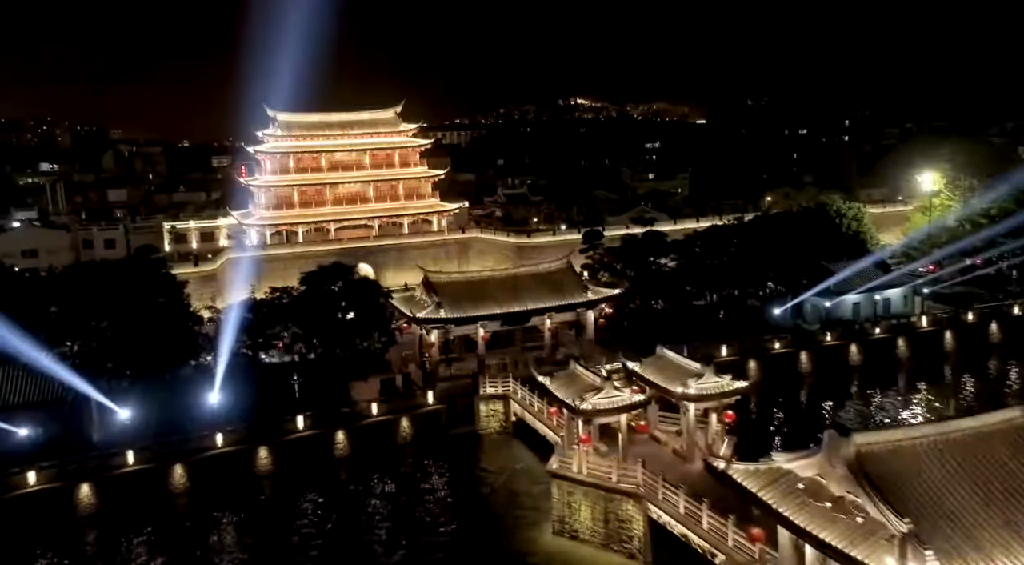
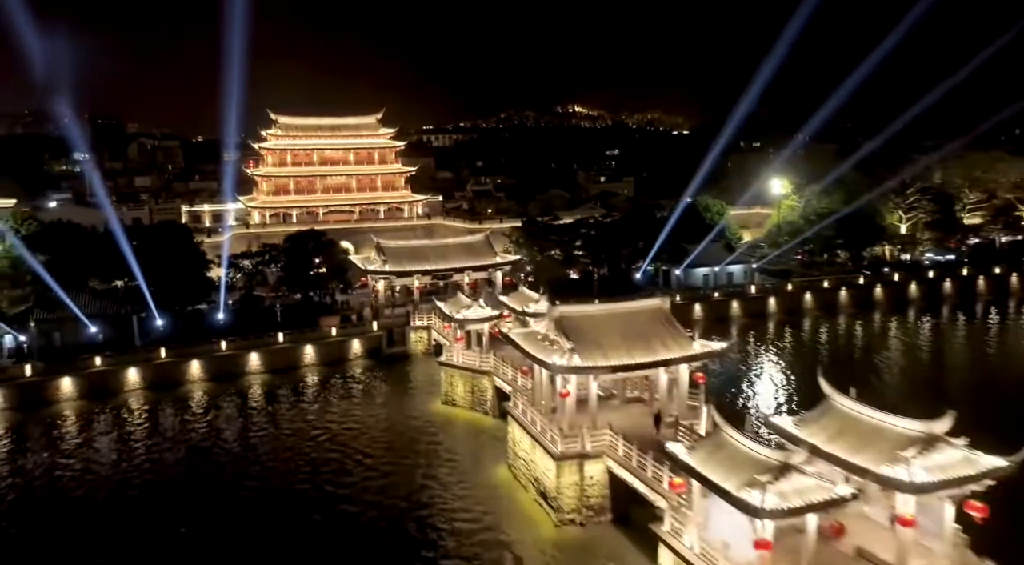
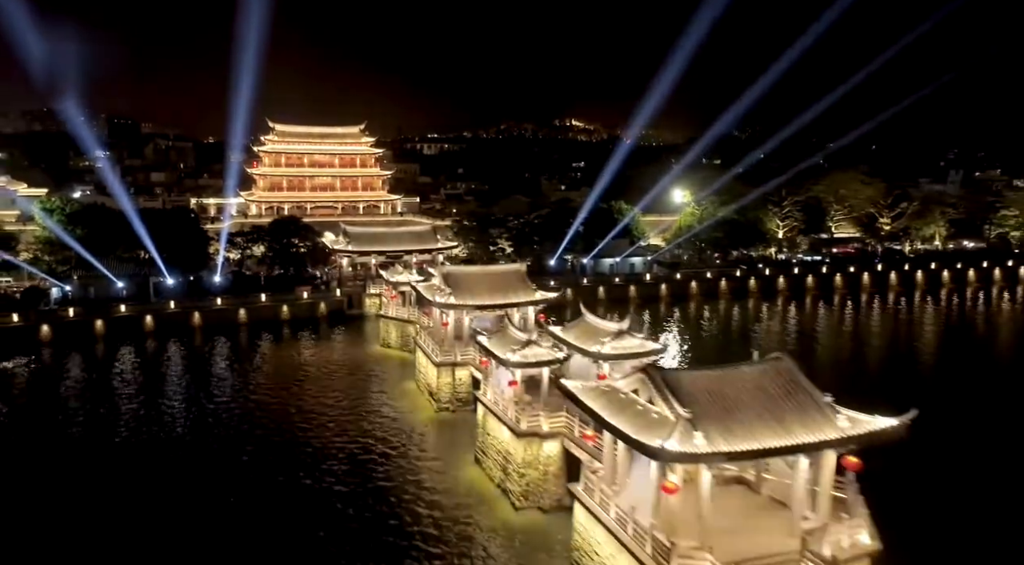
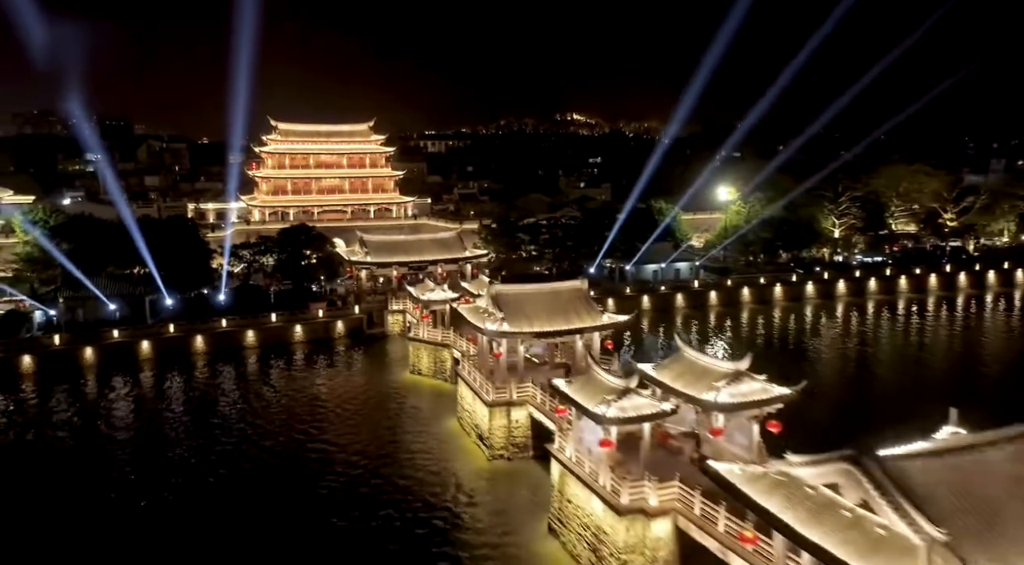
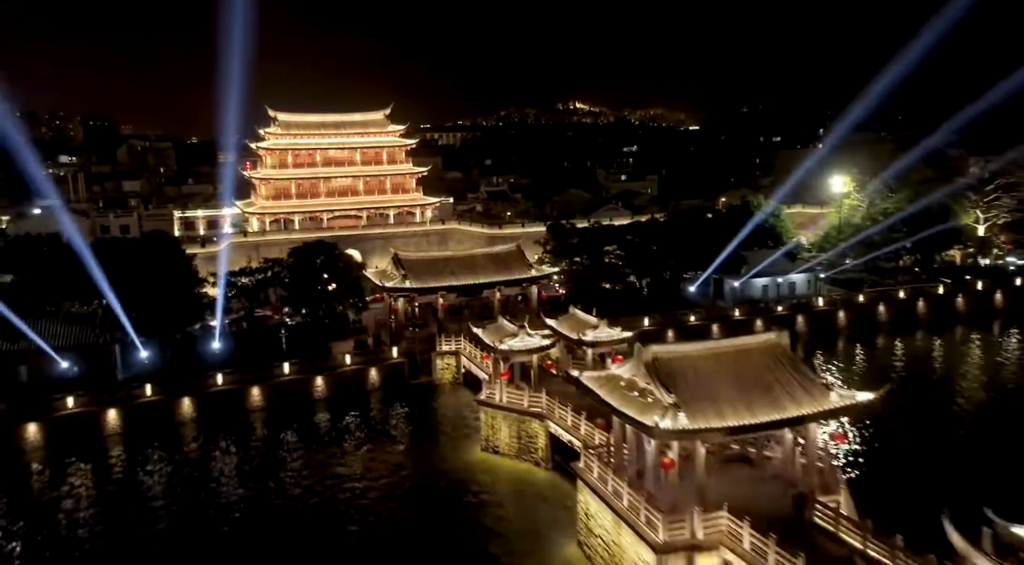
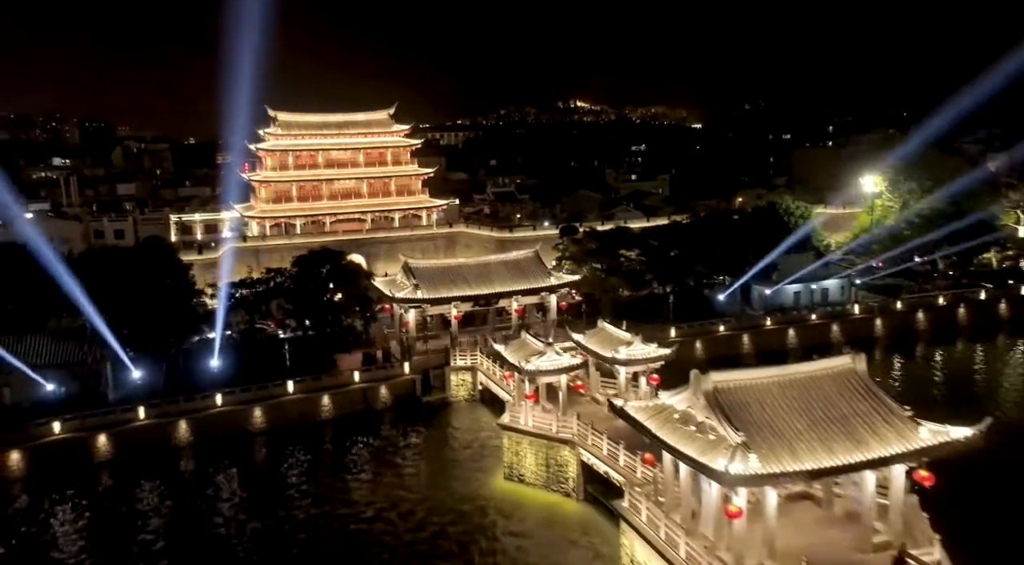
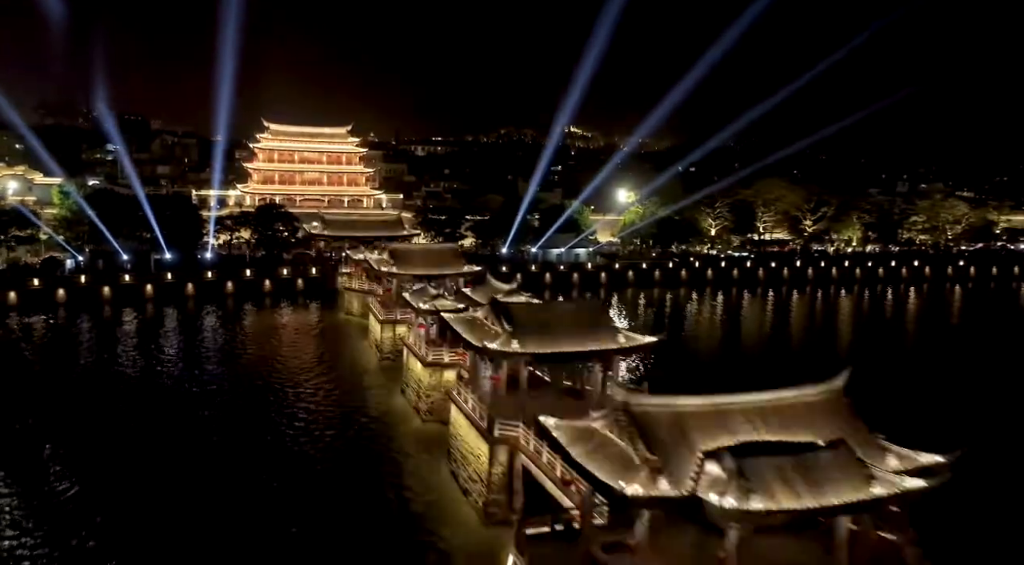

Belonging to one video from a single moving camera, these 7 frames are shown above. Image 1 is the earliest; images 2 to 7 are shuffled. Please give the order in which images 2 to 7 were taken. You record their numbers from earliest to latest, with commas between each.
6, 5, 2, 4, 3, 7
